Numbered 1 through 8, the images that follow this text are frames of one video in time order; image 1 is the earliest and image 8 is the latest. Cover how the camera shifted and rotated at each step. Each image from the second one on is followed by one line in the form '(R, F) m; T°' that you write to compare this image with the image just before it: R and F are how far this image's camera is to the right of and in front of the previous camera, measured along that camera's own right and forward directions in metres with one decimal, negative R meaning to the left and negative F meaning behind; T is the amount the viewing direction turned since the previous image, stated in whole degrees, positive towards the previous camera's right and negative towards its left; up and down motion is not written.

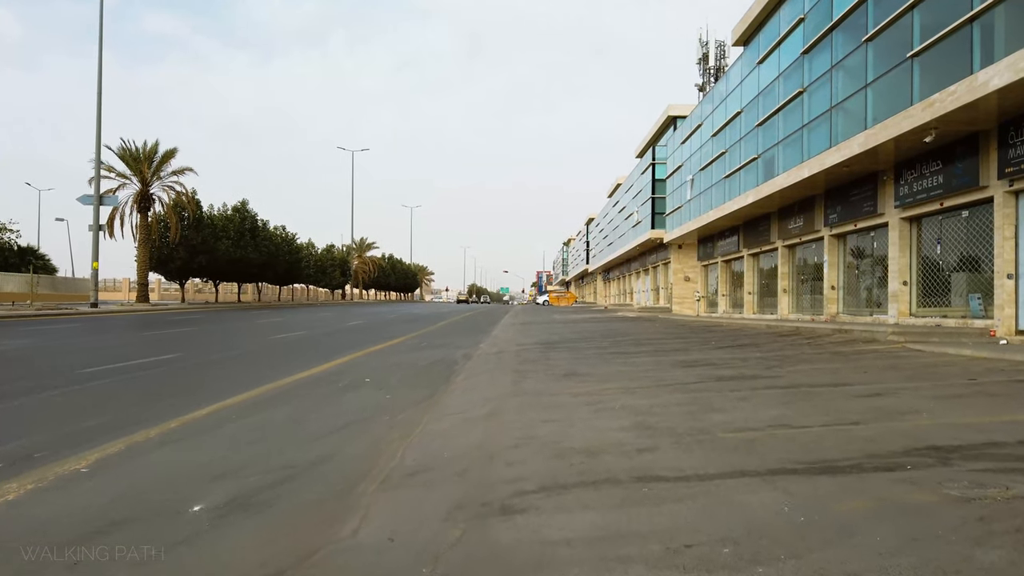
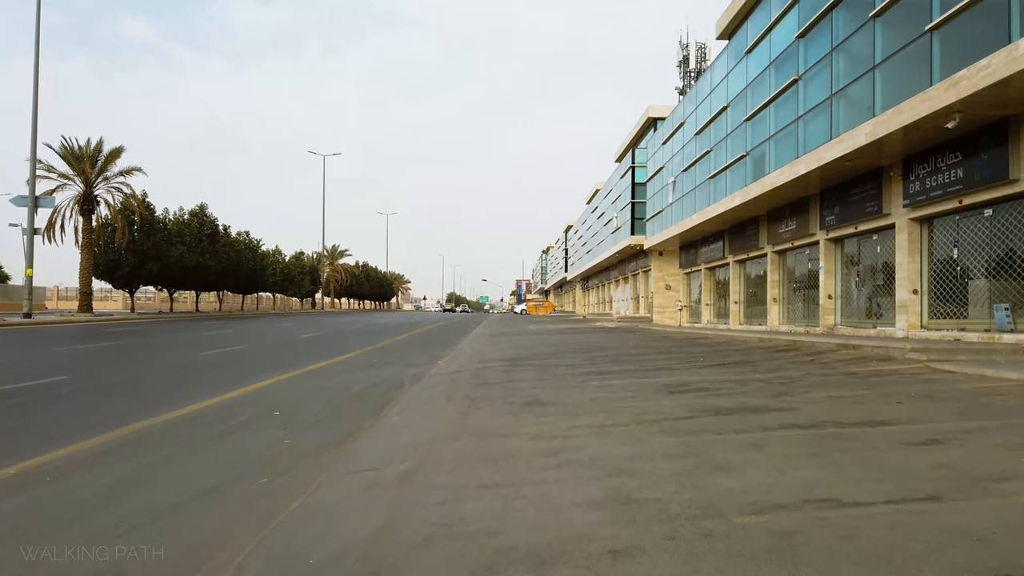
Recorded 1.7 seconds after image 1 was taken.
(+0.3, +1.9) m; +1°
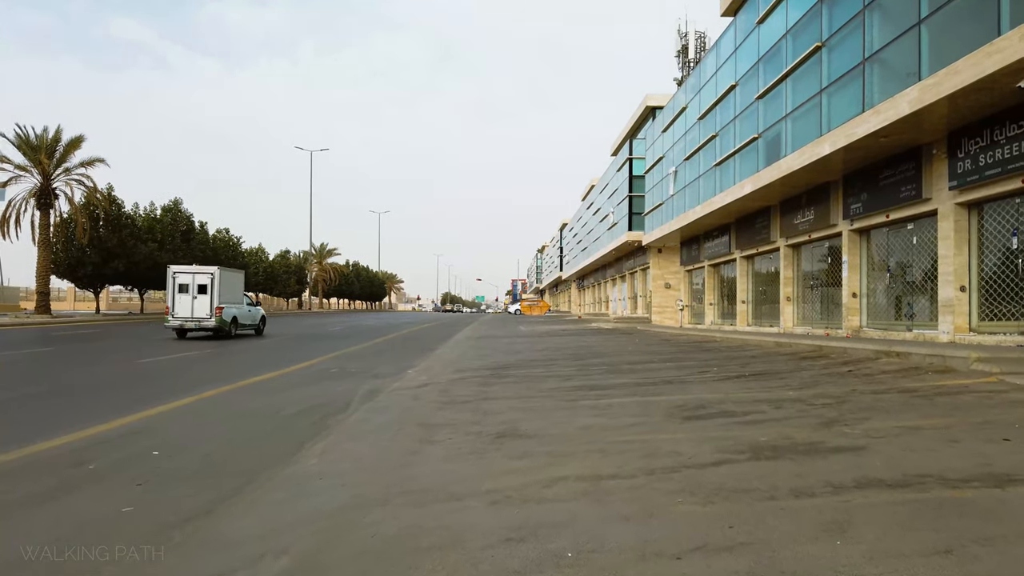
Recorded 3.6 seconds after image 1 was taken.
(+0.3, +2.1) m; 0°
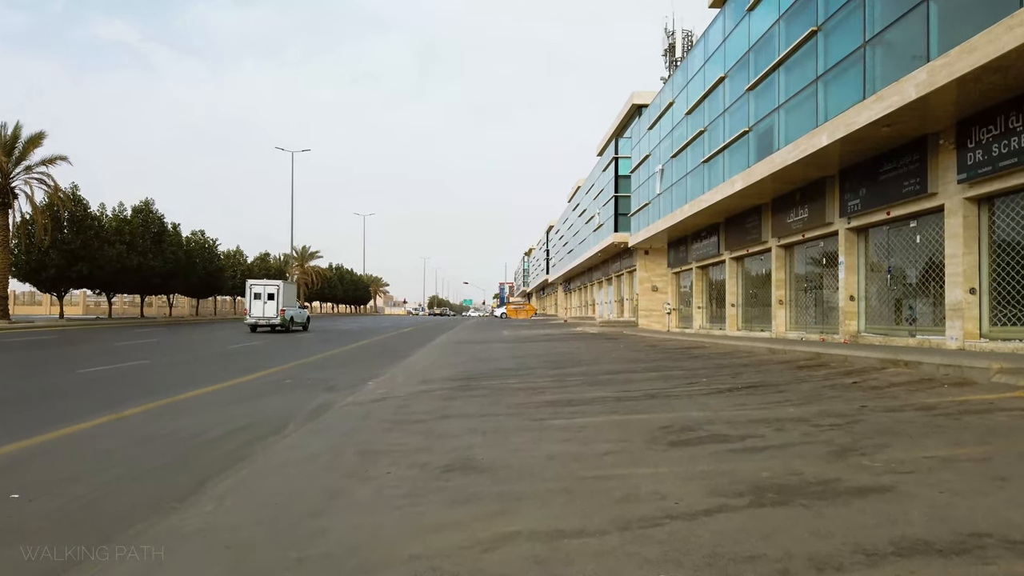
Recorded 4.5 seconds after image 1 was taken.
(+0.3, +1.1) m; +1°
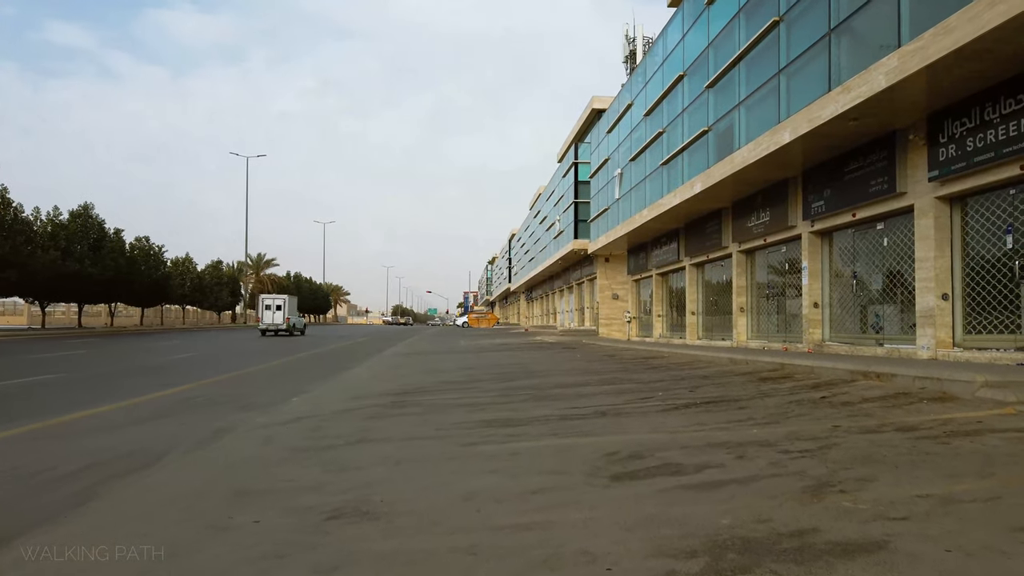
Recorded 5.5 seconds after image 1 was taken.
(+0.4, +1.0) m; +3°
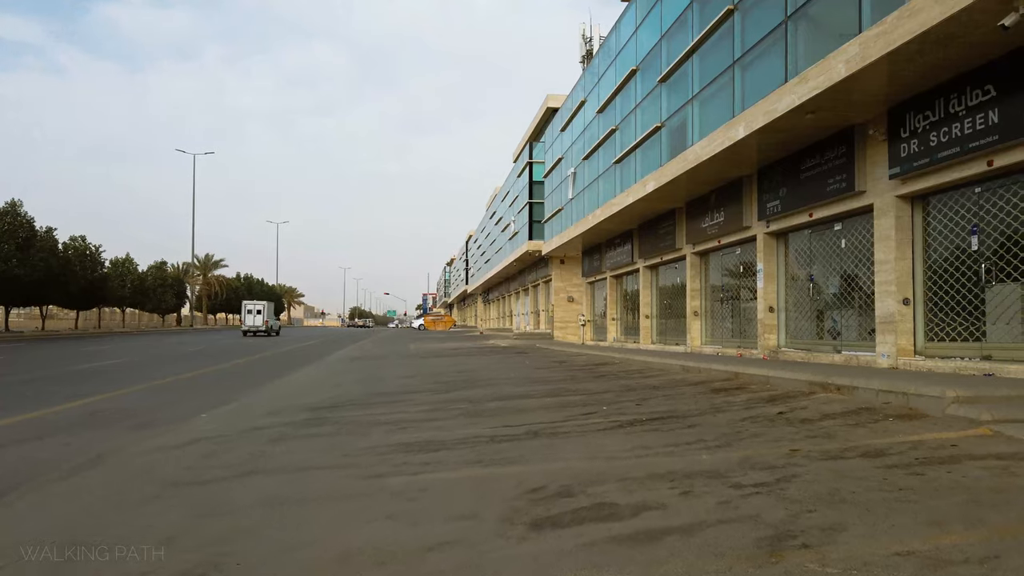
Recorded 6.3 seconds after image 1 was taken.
(+0.3, +0.9) m; +3°
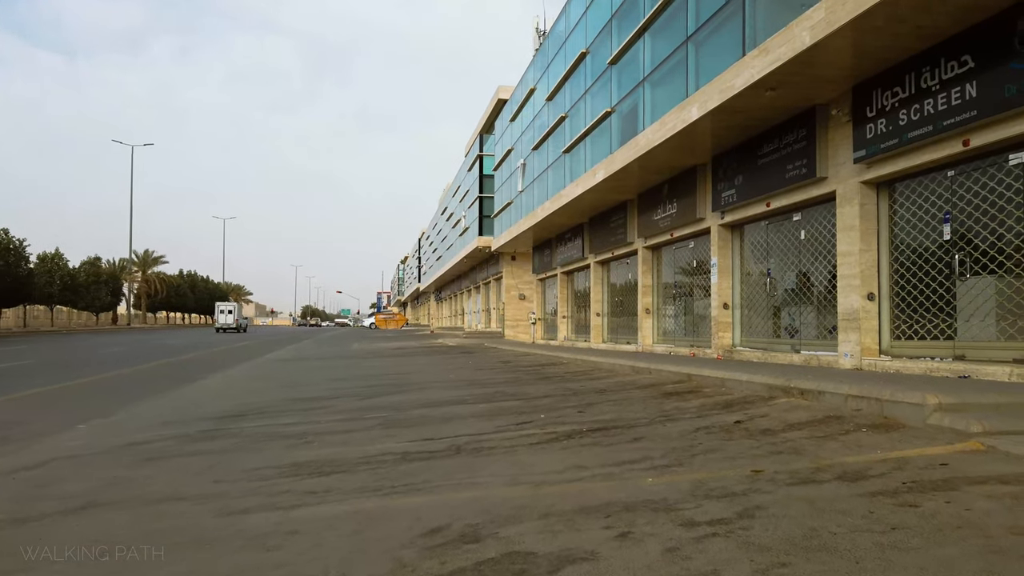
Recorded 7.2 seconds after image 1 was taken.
(+0.3, +1.0) m; +3°
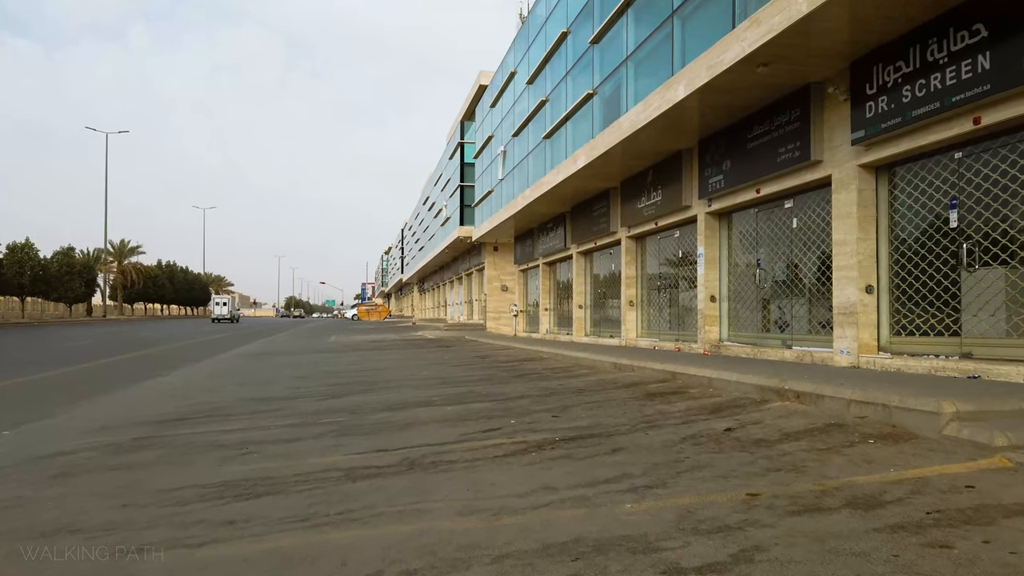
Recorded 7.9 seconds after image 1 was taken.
(+0.2, +0.7) m; +1°
